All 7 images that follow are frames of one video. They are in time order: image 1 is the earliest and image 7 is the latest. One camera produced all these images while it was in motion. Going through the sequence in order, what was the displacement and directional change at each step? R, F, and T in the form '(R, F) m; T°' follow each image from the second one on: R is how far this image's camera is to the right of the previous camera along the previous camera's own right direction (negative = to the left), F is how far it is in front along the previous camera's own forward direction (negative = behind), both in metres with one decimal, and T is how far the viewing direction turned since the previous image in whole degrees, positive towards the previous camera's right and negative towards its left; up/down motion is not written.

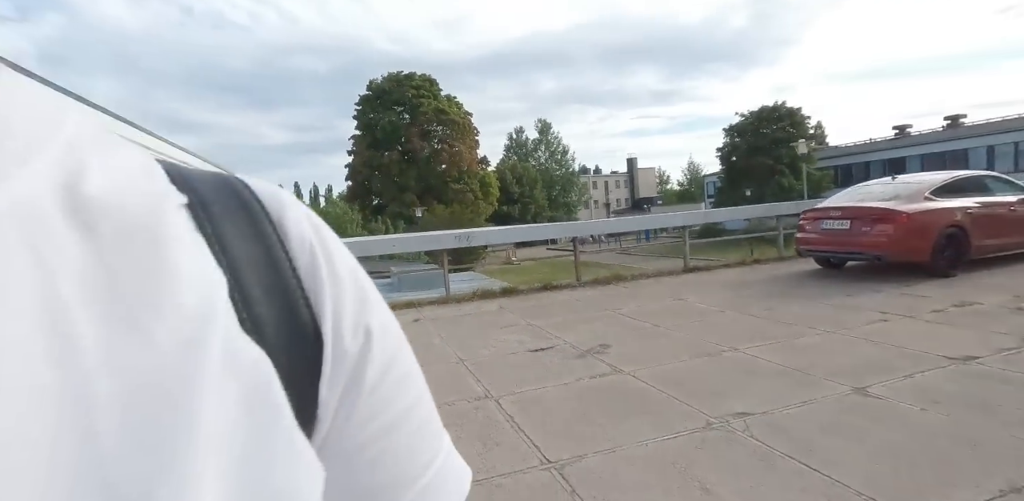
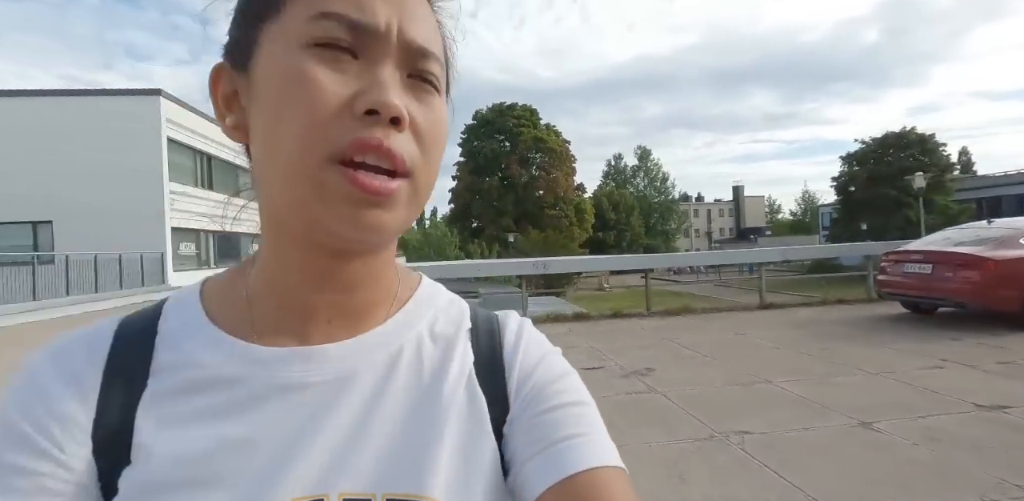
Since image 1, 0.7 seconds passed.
(+0.5, -0.9) m; -12°
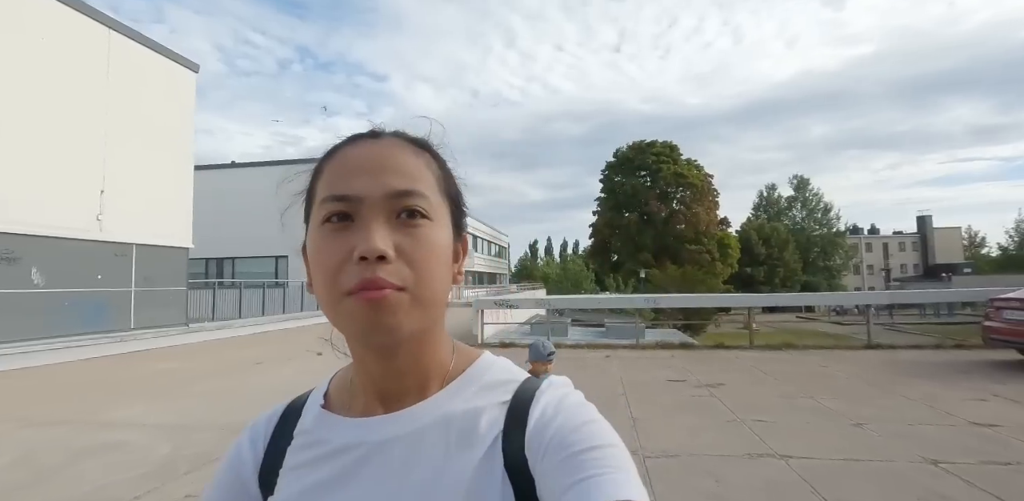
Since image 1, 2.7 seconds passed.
(+0.7, -2.3) m; -17°
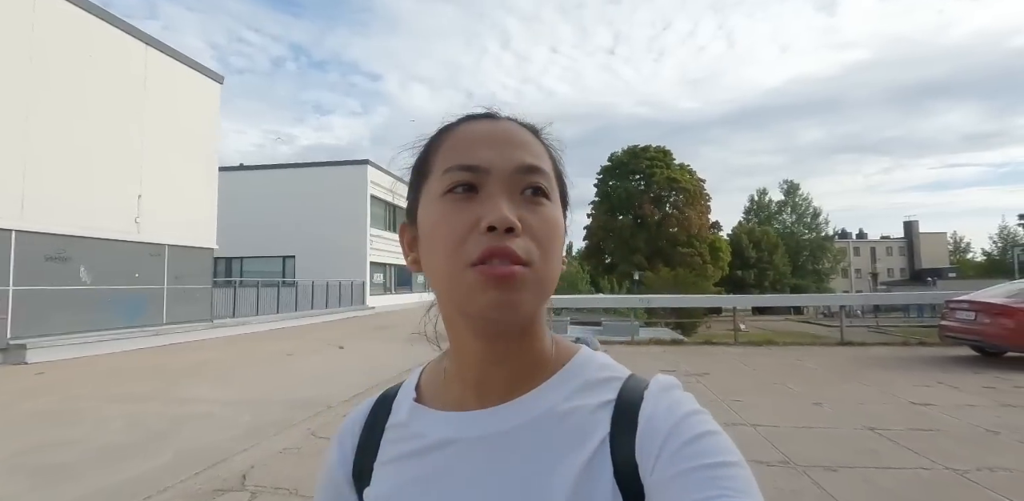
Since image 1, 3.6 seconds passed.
(-0.3, -0.9) m; +1°
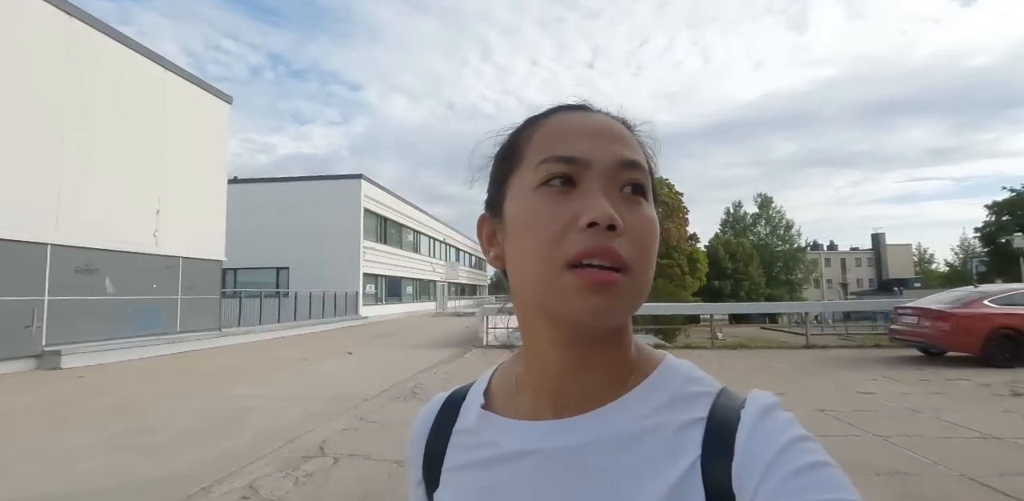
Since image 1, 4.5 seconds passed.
(-0.4, -1.0) m; +2°
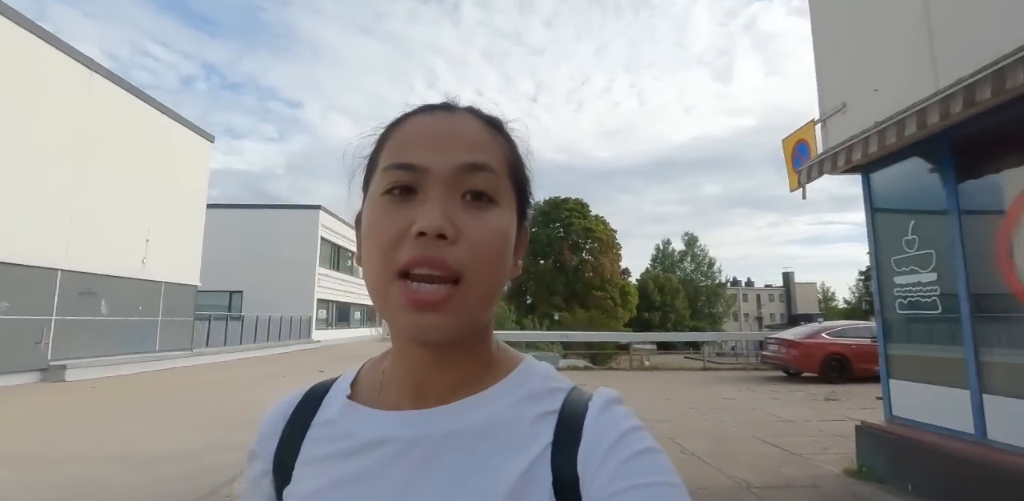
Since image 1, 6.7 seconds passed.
(-0.5, -2.3) m; +7°
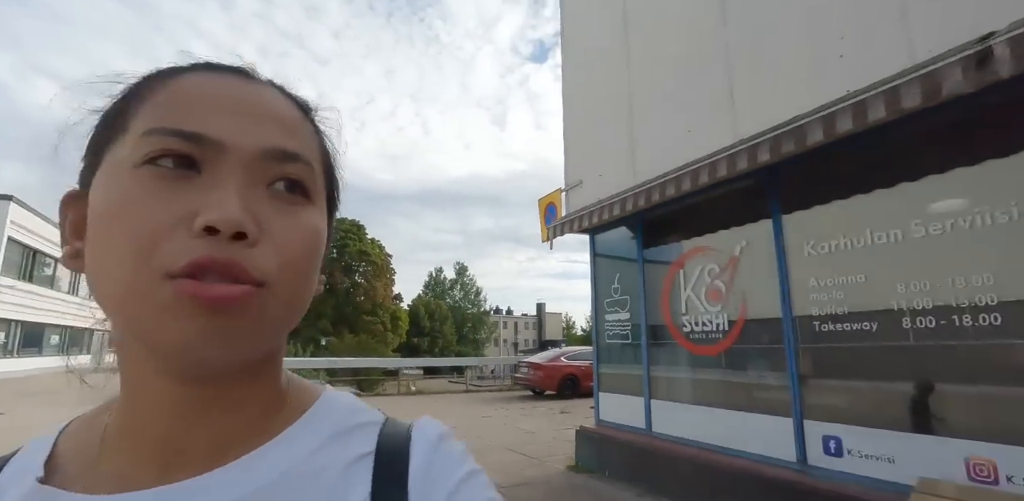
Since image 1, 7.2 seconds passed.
(-0.2, -0.4) m; +27°
